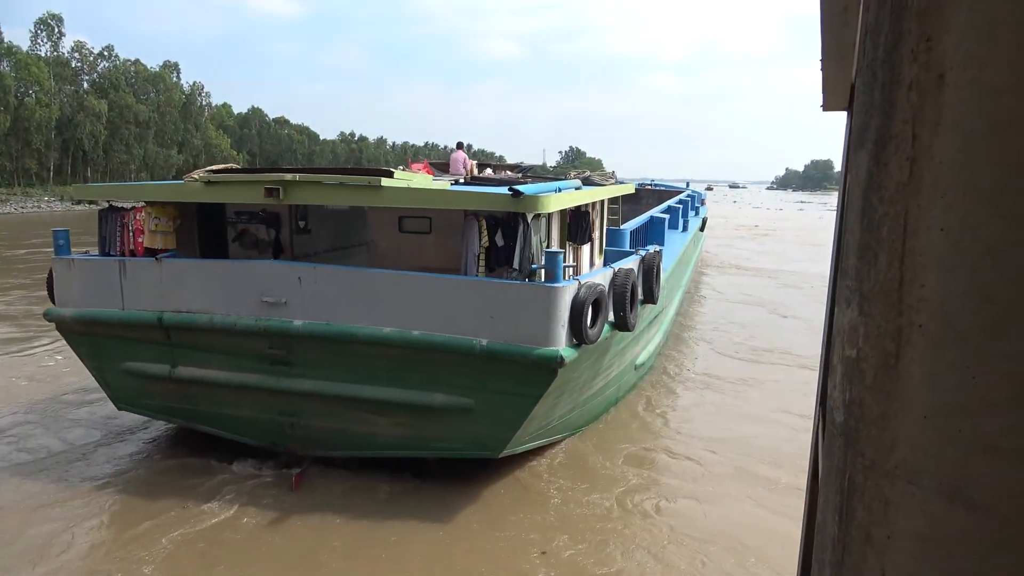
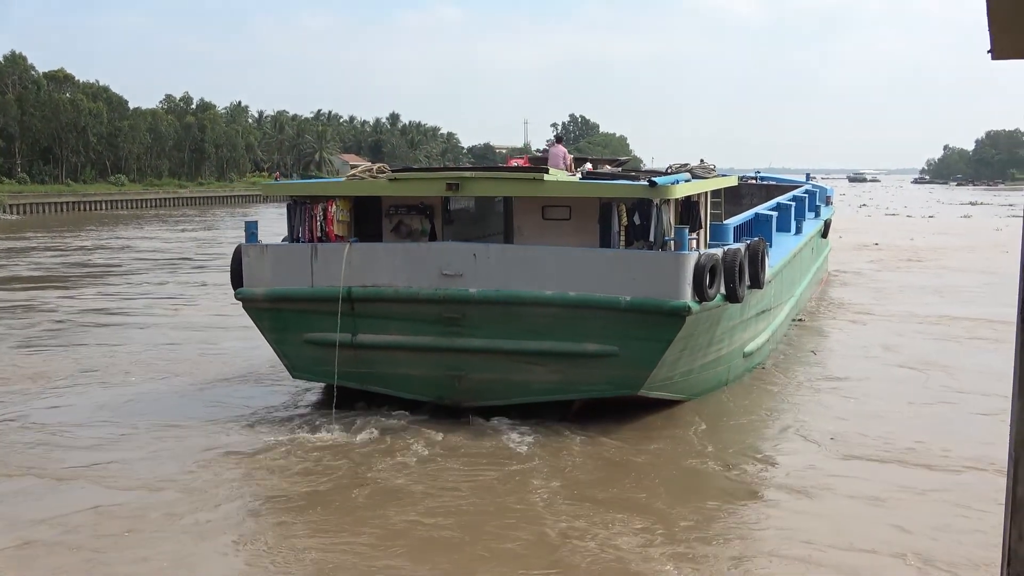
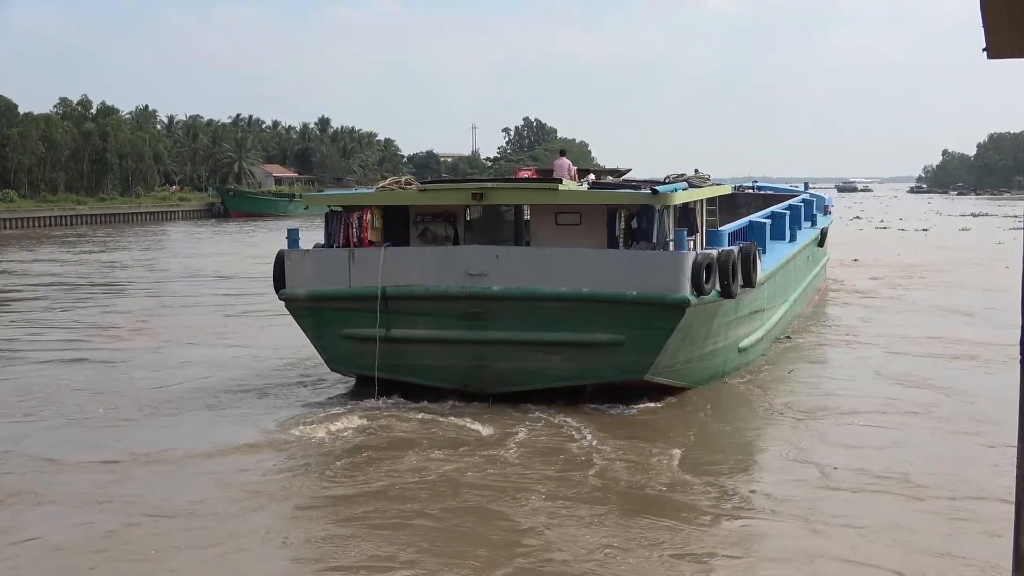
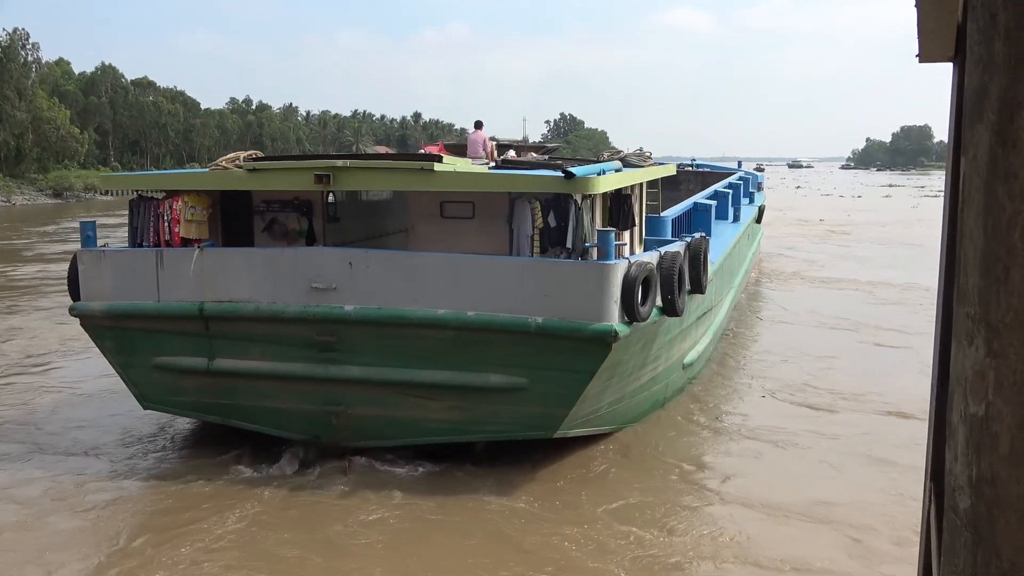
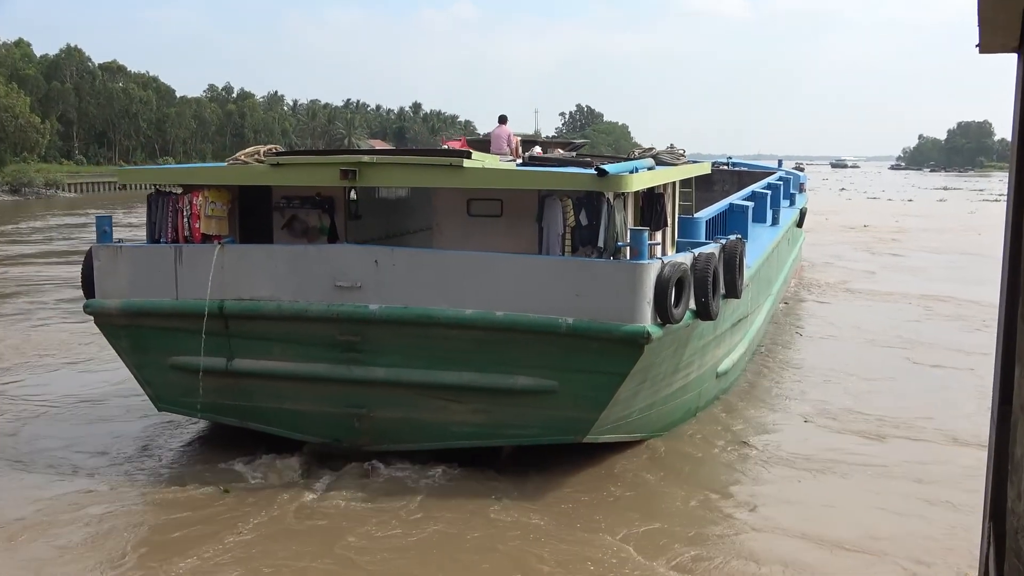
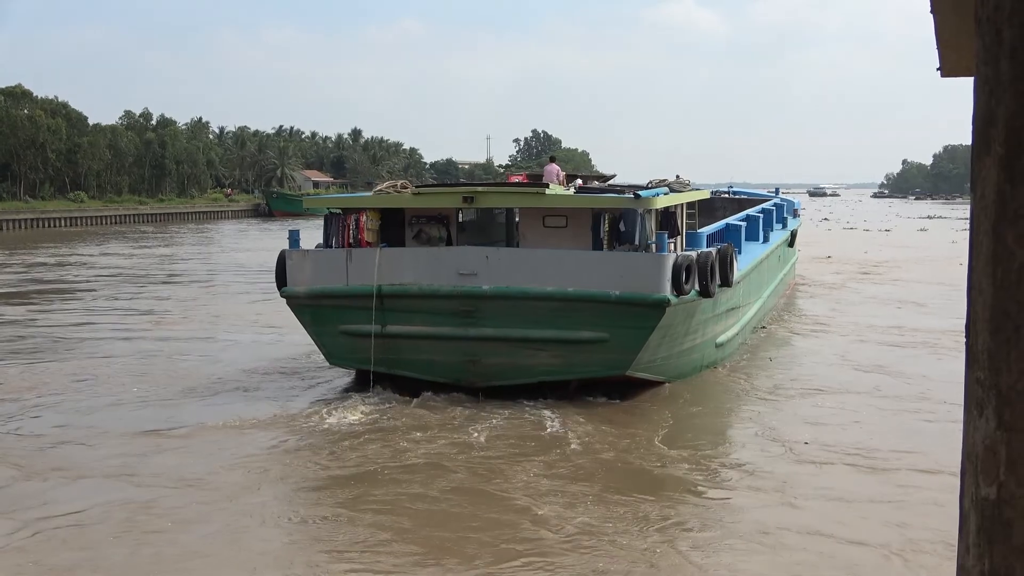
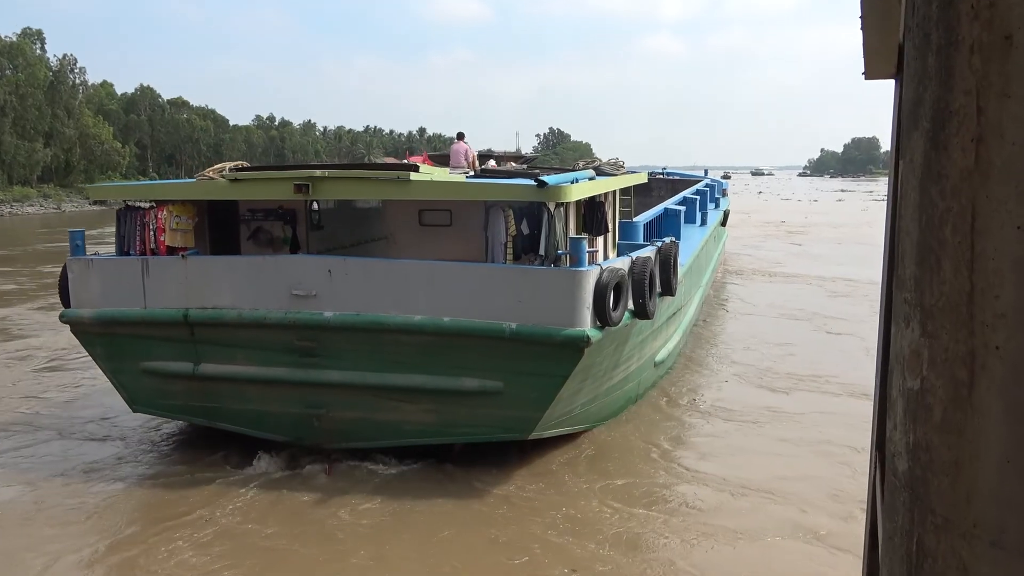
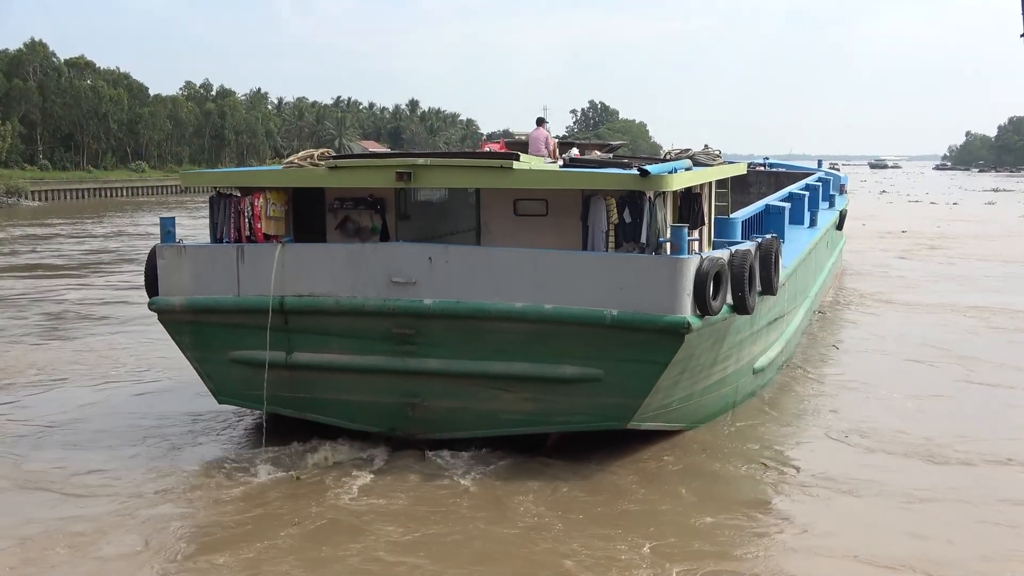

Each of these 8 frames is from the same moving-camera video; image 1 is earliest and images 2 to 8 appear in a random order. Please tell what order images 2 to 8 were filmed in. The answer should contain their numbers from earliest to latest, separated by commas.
7, 4, 5, 8, 2, 6, 3
